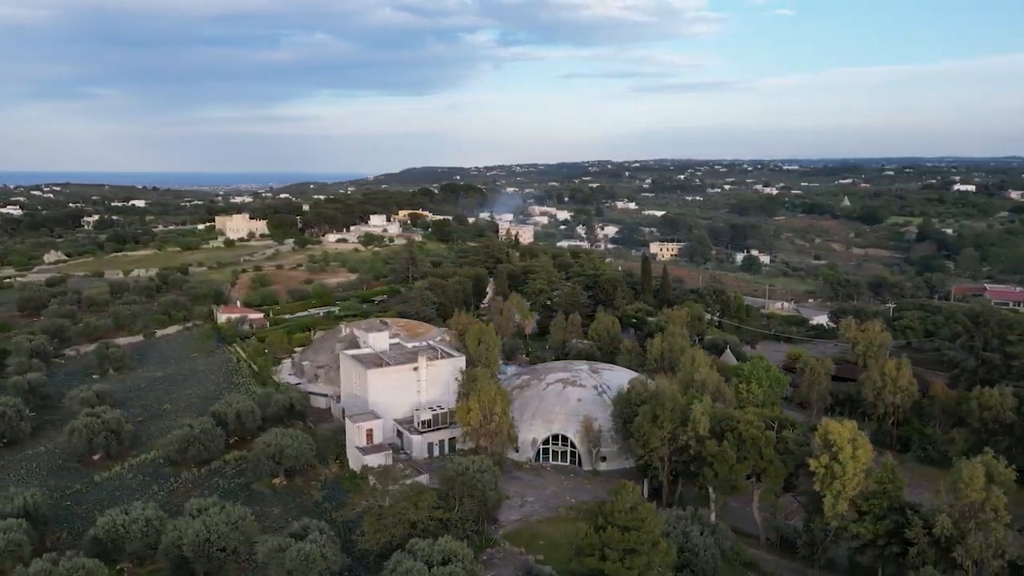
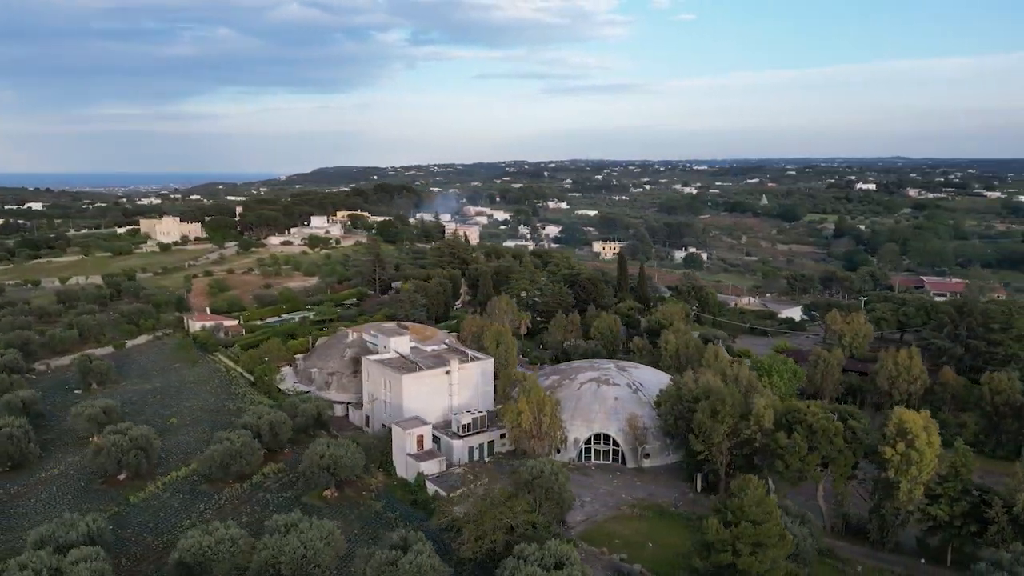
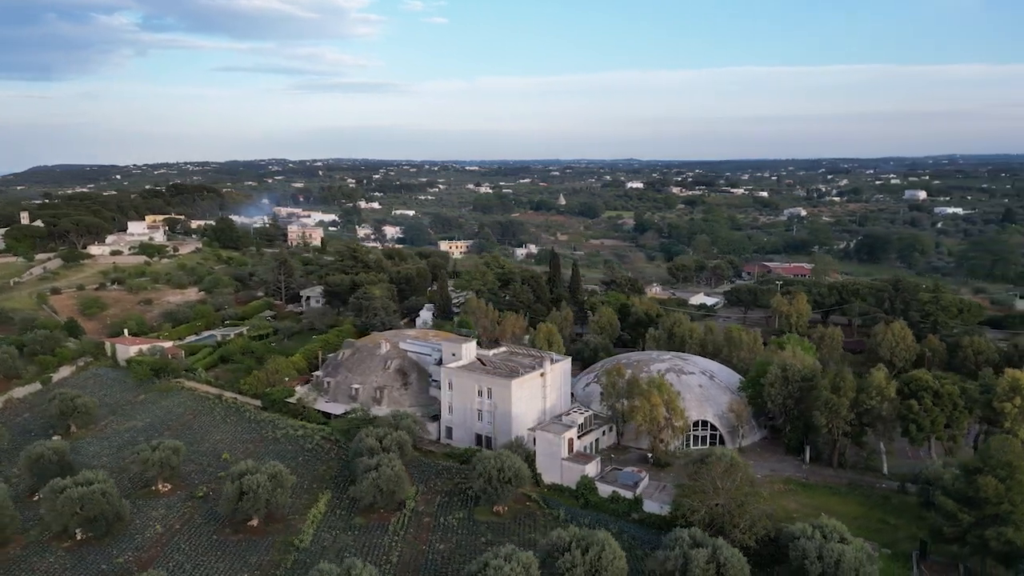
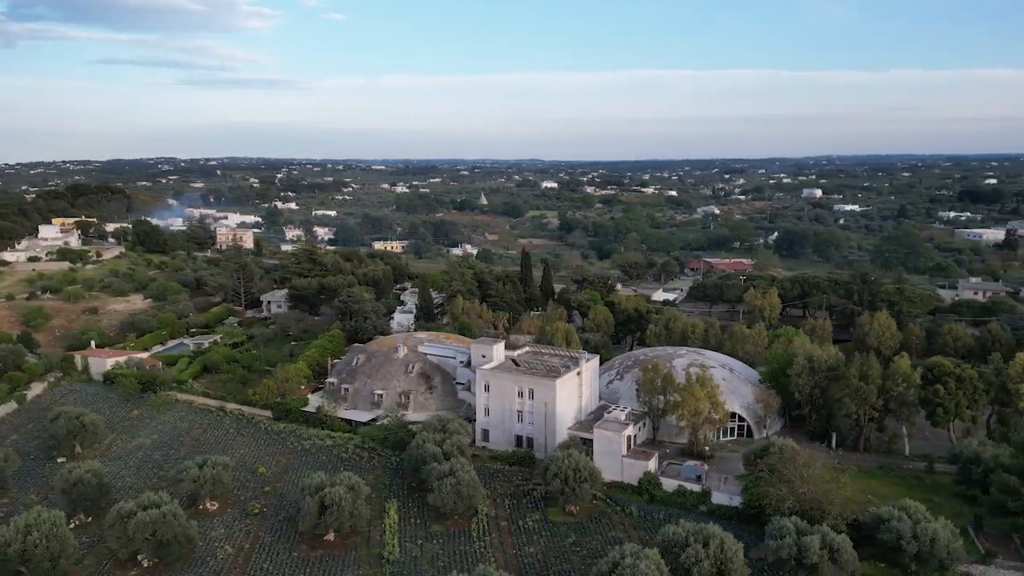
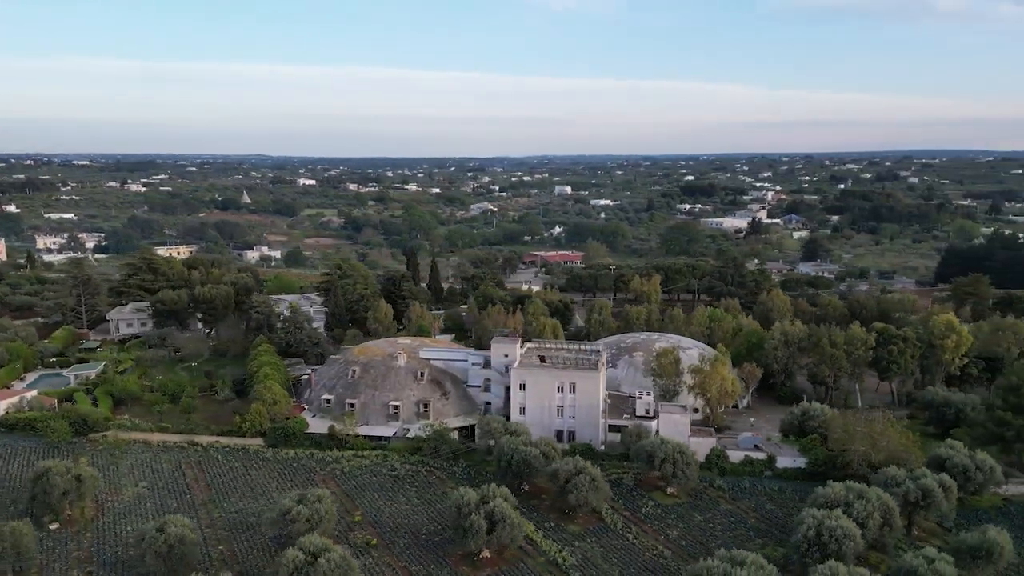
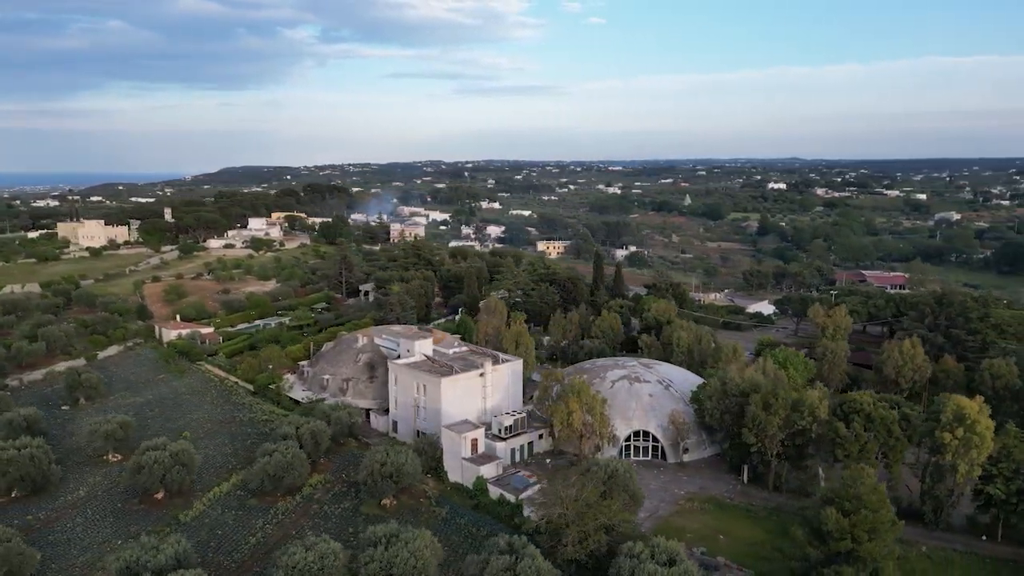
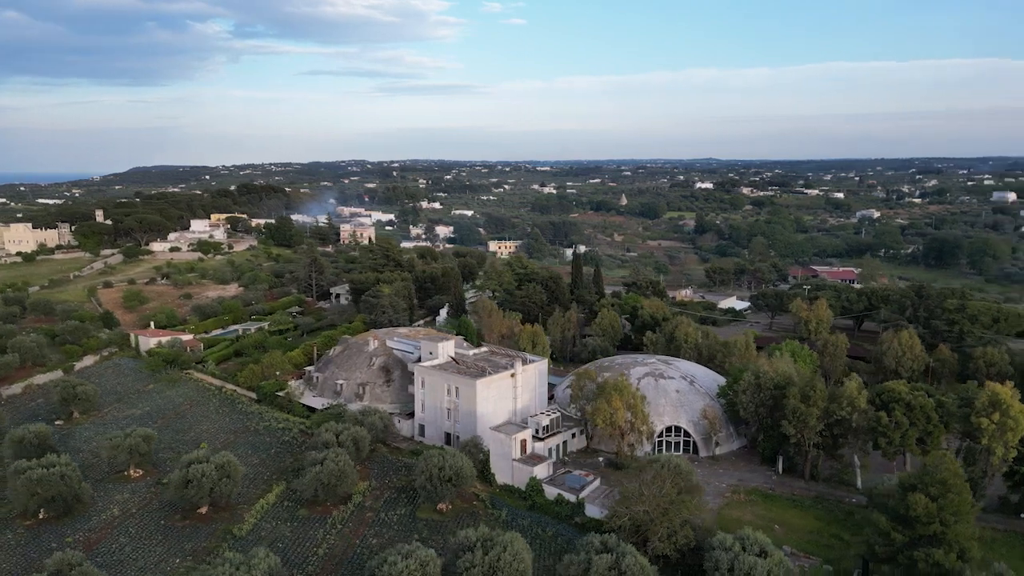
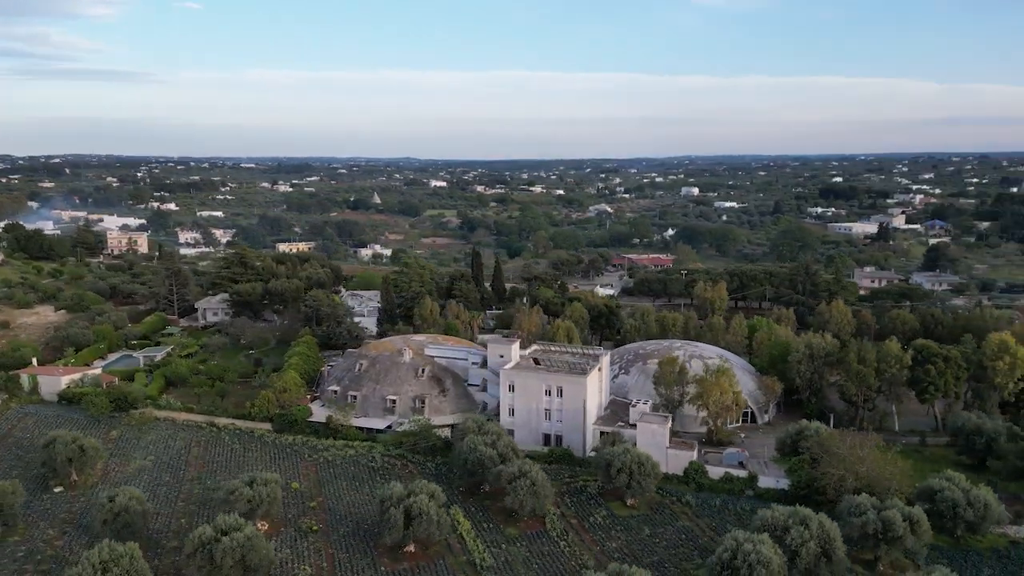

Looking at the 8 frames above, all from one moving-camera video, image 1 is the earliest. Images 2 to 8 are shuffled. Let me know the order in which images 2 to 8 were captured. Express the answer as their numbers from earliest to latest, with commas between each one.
2, 6, 7, 3, 4, 8, 5
